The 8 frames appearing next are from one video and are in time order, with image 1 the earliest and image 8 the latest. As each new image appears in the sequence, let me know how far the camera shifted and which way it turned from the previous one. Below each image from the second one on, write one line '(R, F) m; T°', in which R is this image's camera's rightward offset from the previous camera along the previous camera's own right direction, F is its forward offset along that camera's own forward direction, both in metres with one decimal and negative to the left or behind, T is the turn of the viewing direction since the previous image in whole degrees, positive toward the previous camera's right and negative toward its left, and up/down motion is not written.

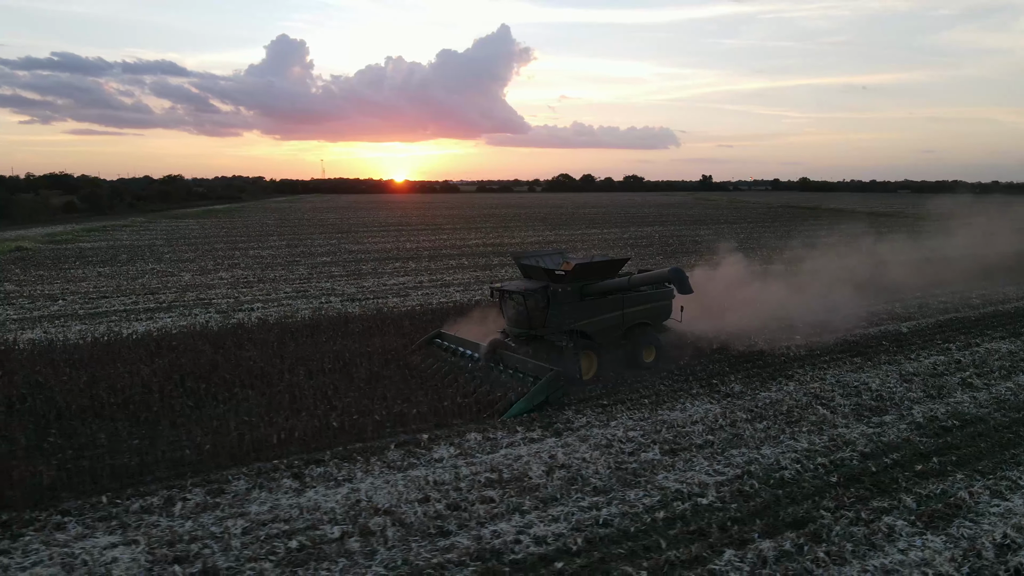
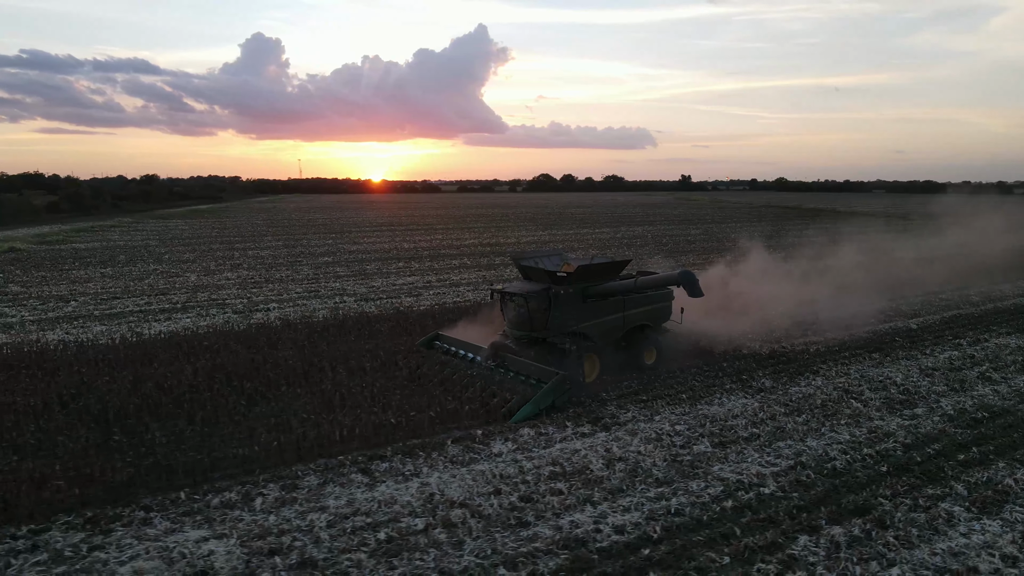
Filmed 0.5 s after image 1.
(-0.8, -0.2) m; +2°
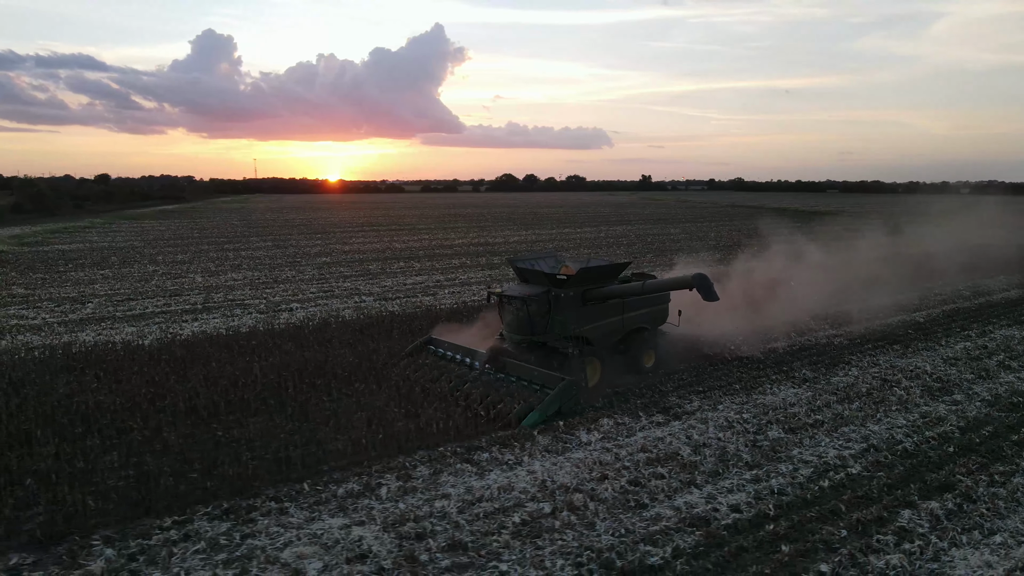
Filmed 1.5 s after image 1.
(-1.3, -0.3) m; +3°
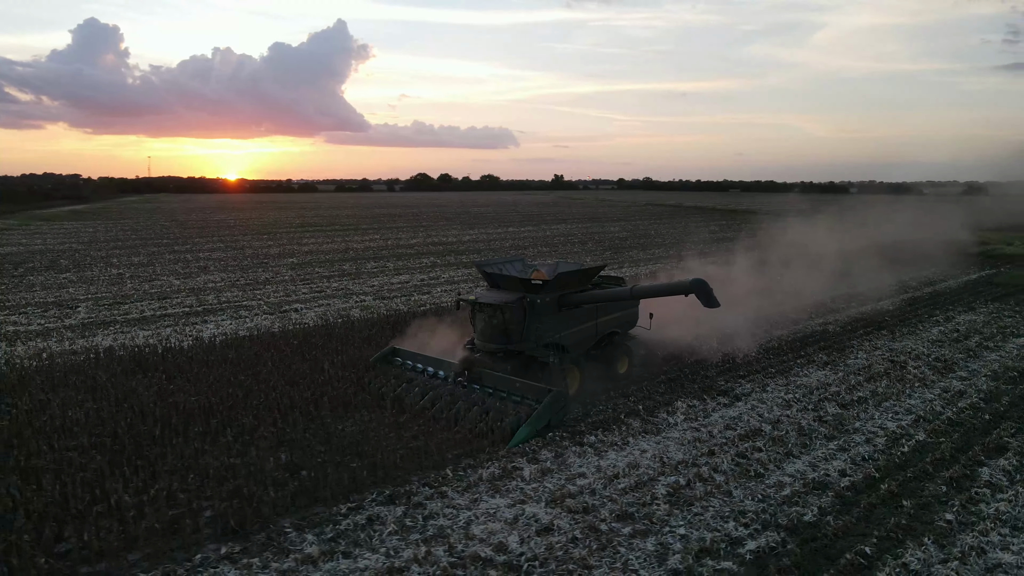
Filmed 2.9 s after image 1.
(-2.0, -0.4) m; +7°
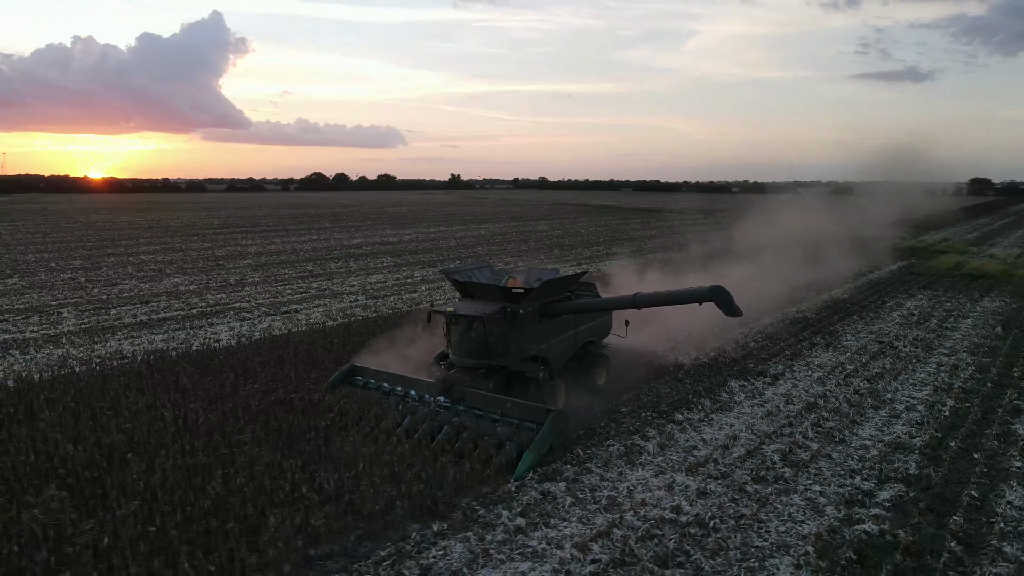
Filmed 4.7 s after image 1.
(-2.3, -0.4) m; +8°
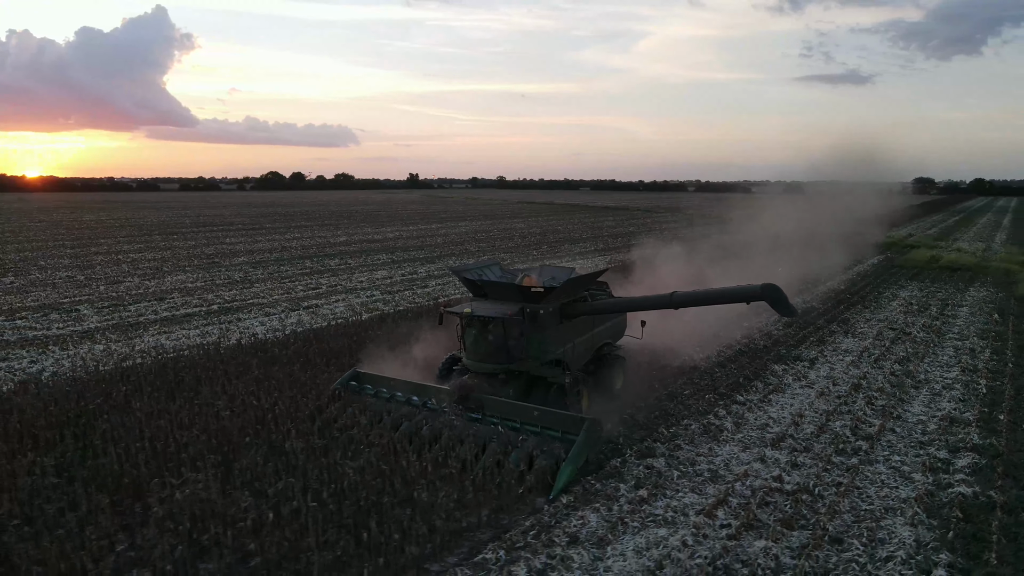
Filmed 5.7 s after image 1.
(-1.4, -0.2) m; +3°
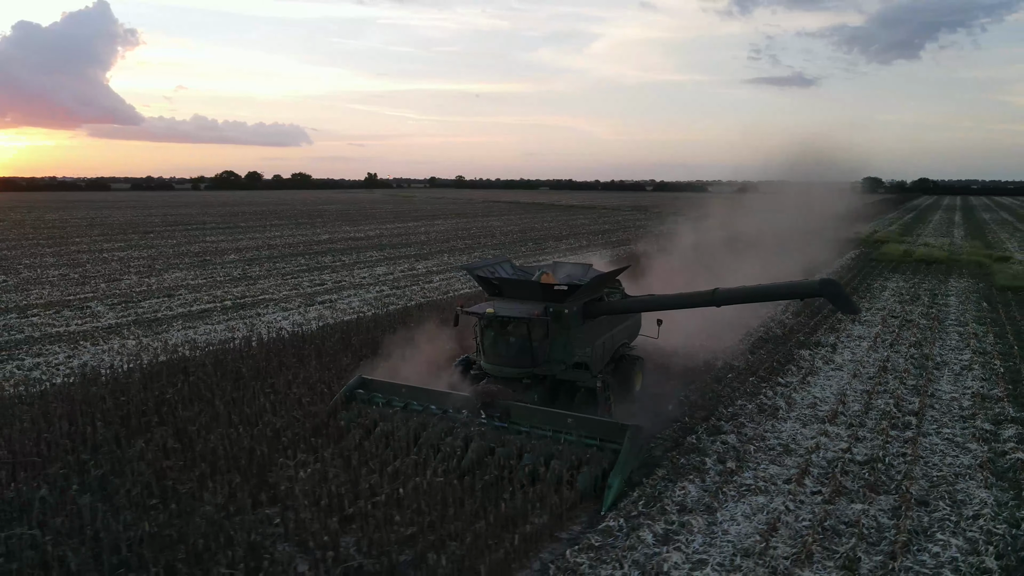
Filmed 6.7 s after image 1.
(-1.2, -0.2) m; +3°
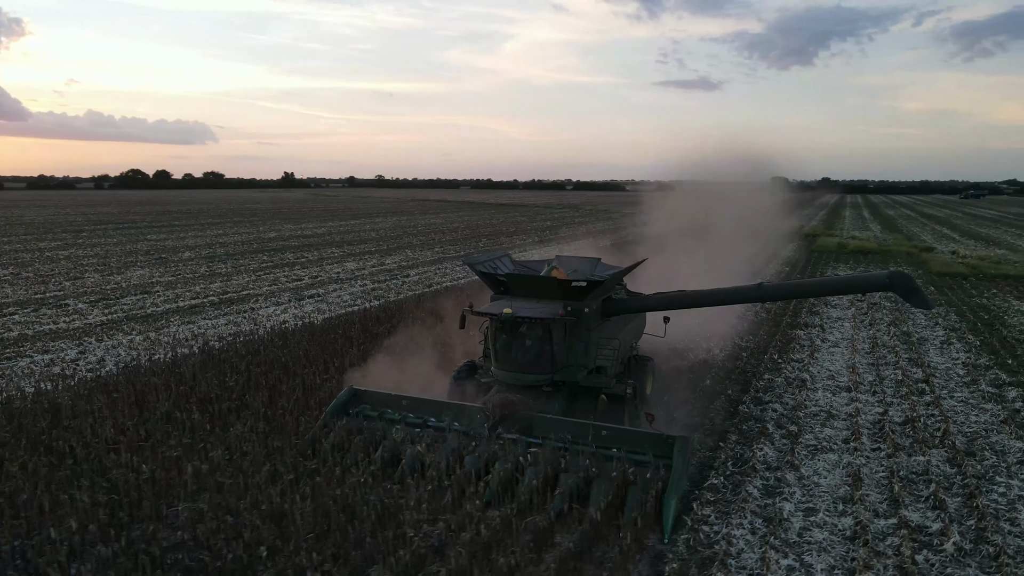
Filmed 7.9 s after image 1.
(-1.5, -0.2) m; +6°
